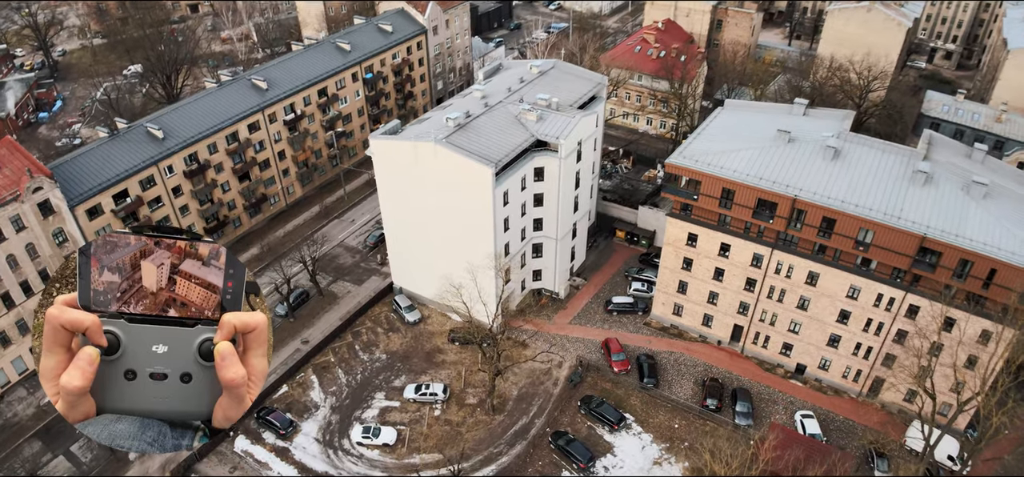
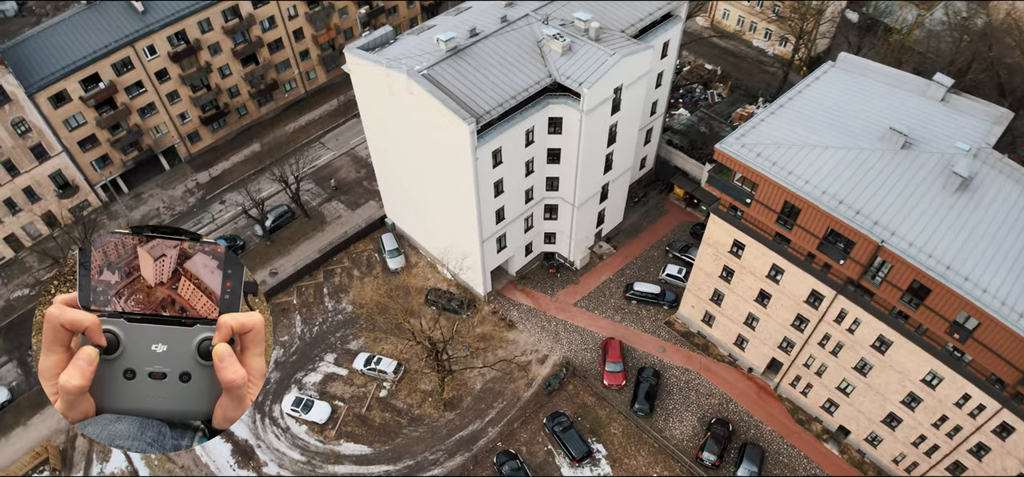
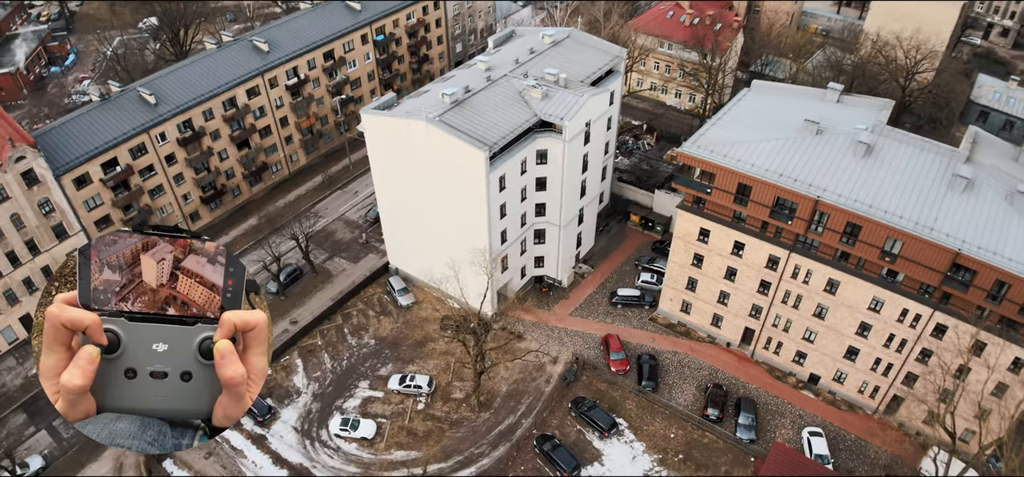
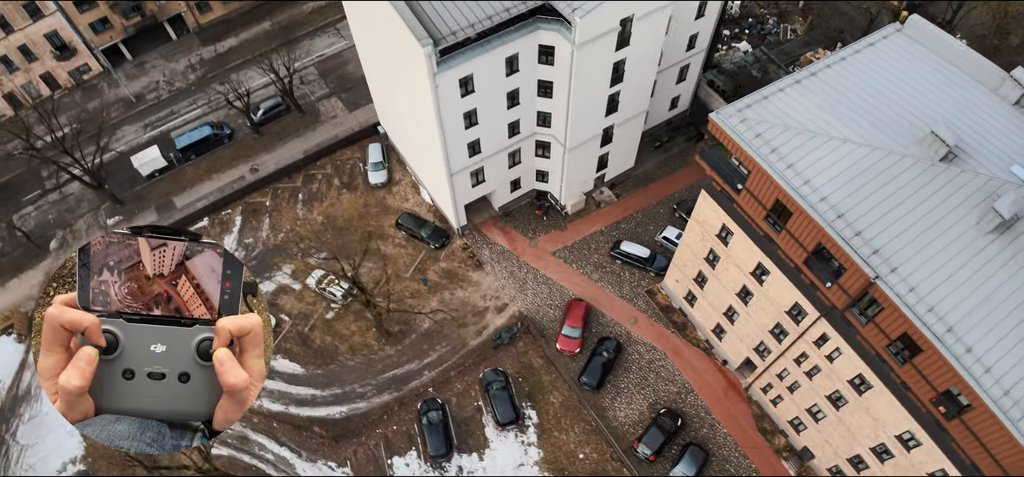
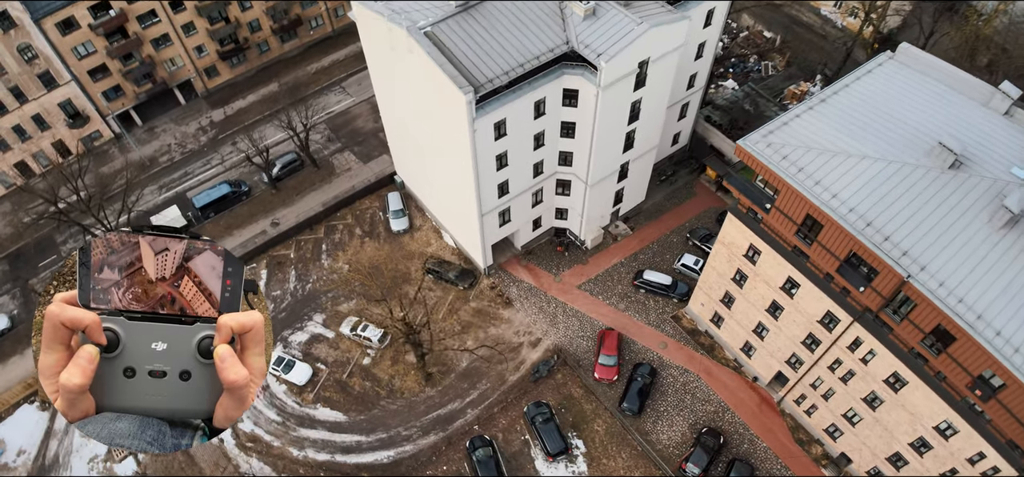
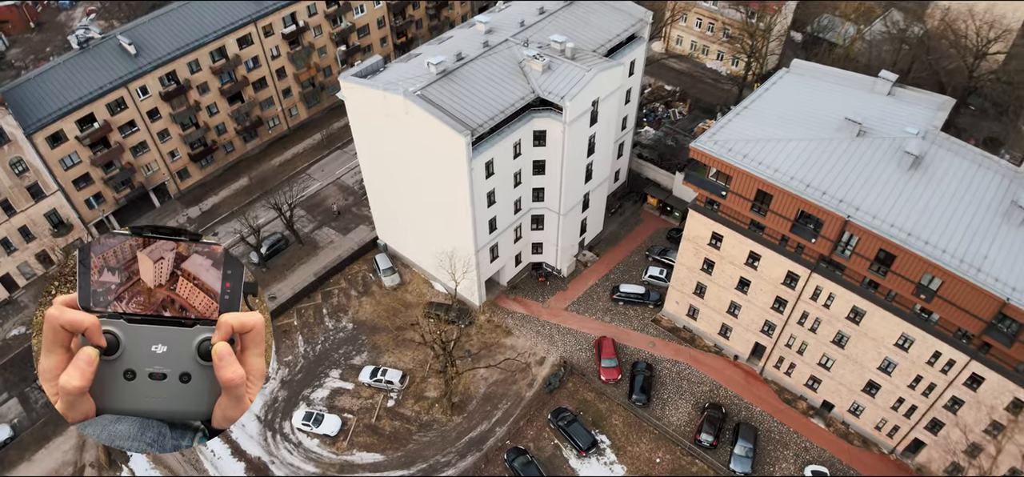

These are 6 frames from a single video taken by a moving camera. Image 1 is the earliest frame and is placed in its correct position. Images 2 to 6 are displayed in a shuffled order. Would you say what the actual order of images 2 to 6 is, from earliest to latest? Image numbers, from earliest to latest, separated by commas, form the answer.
3, 6, 2, 5, 4
